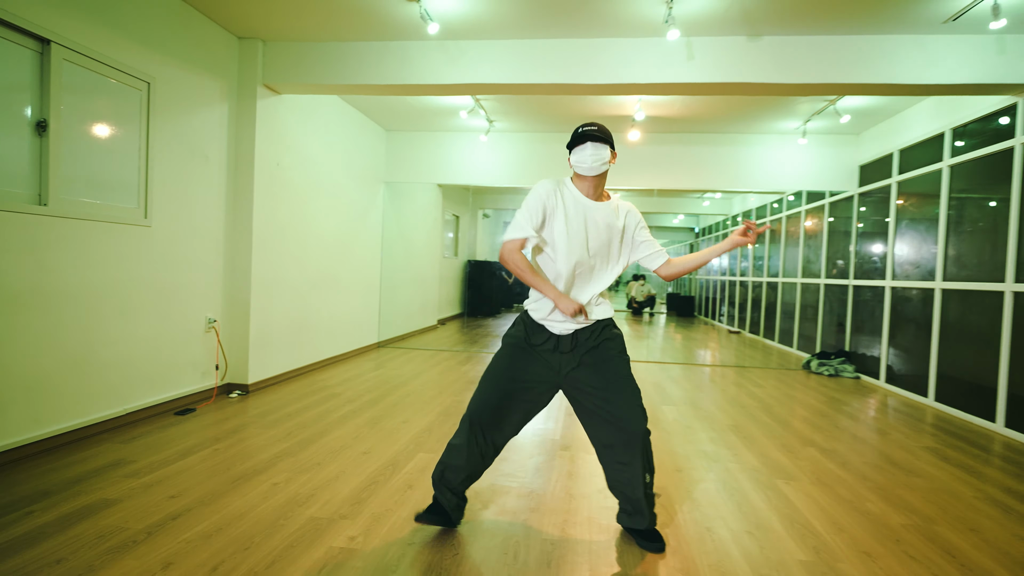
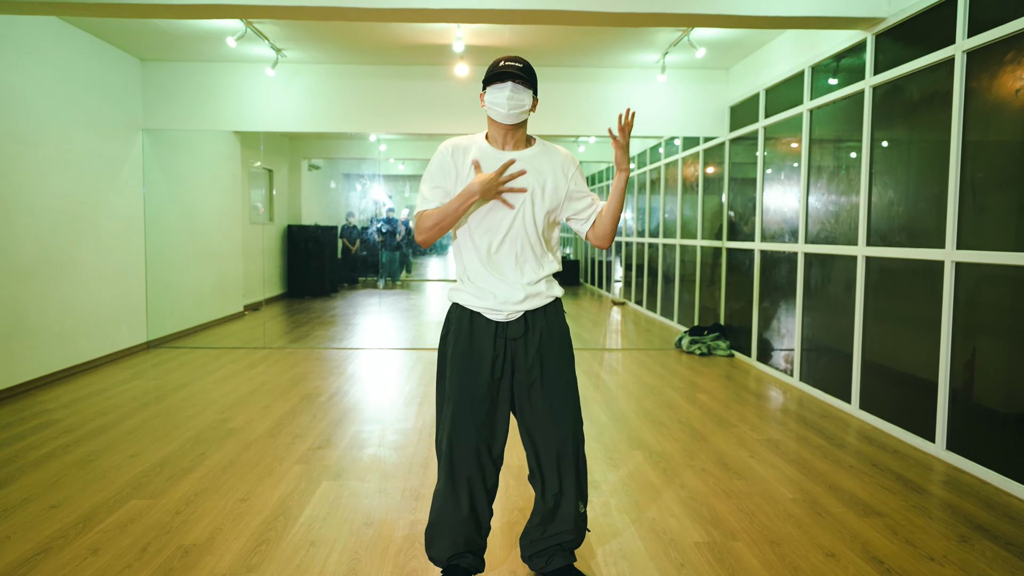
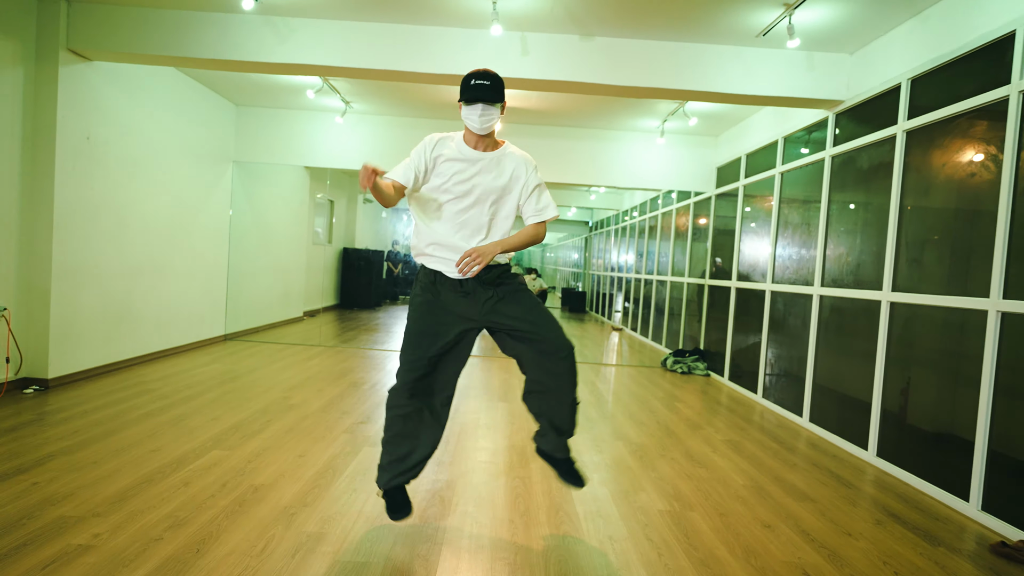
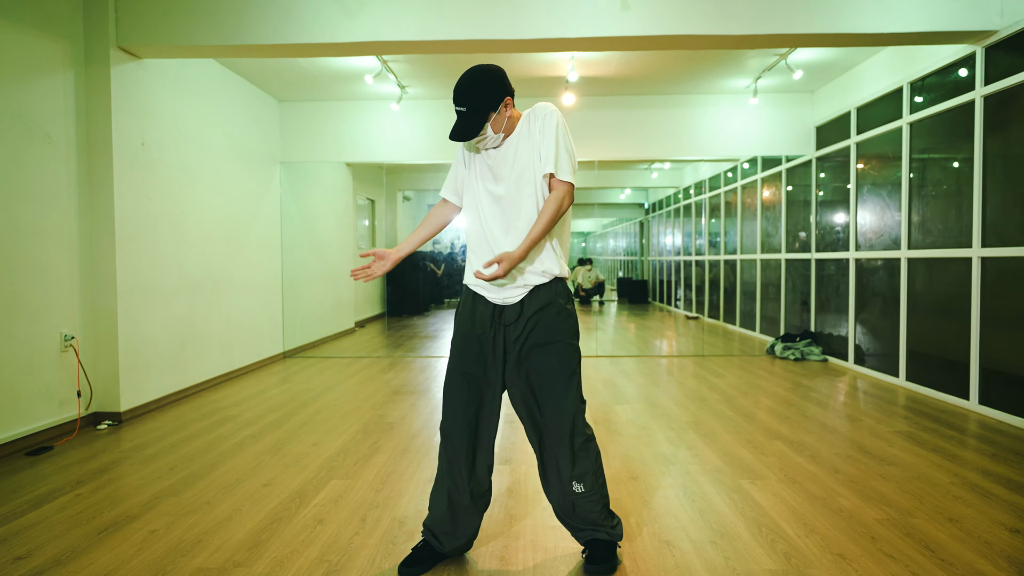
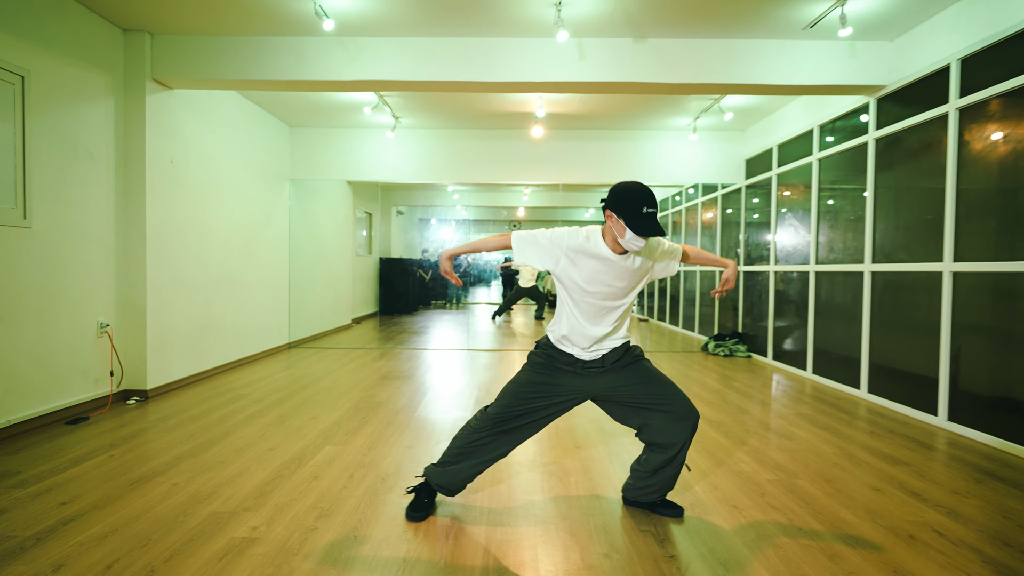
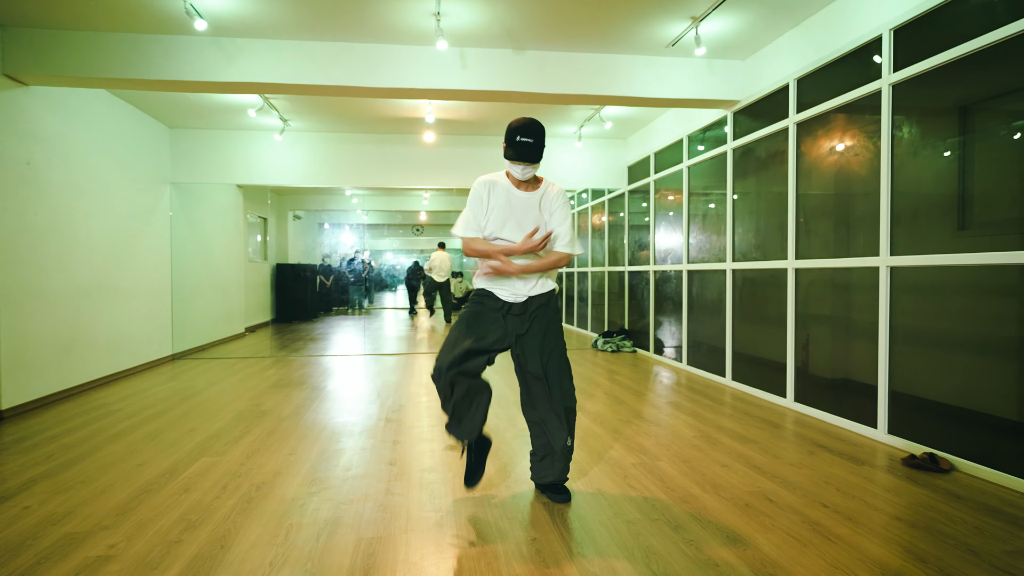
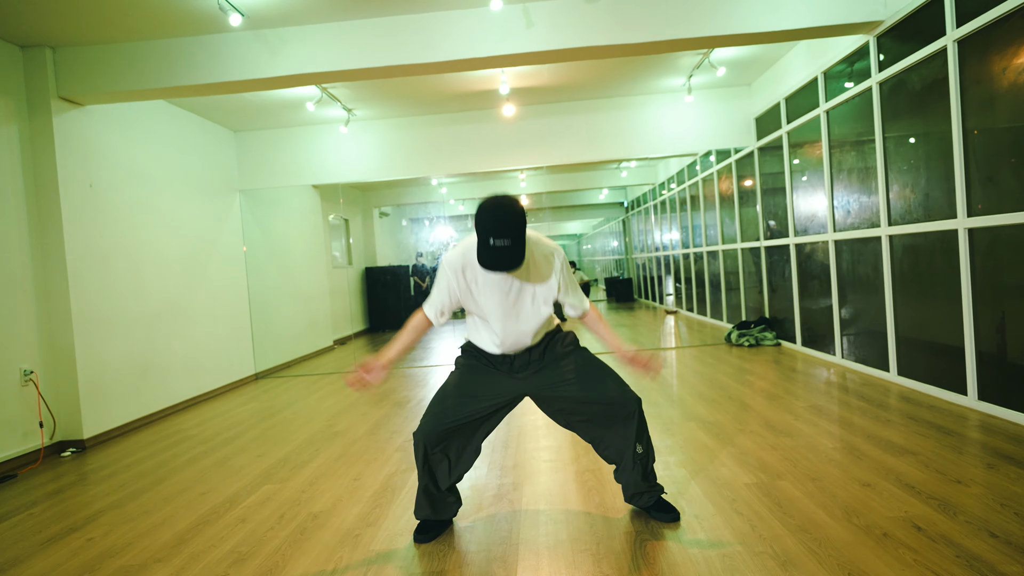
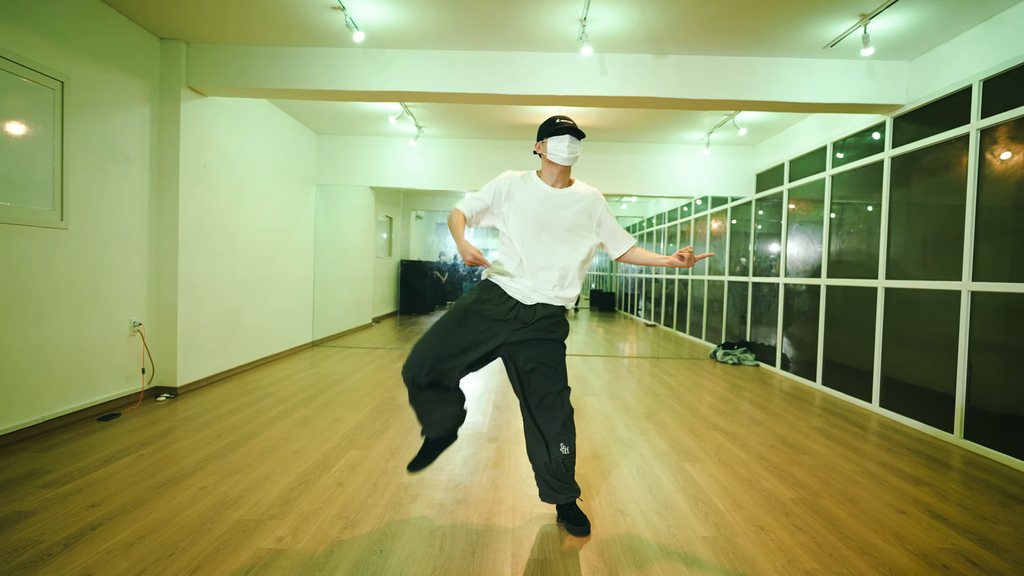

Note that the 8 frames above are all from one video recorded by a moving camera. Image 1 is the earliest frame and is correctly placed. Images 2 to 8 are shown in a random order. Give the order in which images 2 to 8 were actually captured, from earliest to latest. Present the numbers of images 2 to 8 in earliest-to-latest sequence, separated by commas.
8, 4, 5, 6, 2, 3, 7
